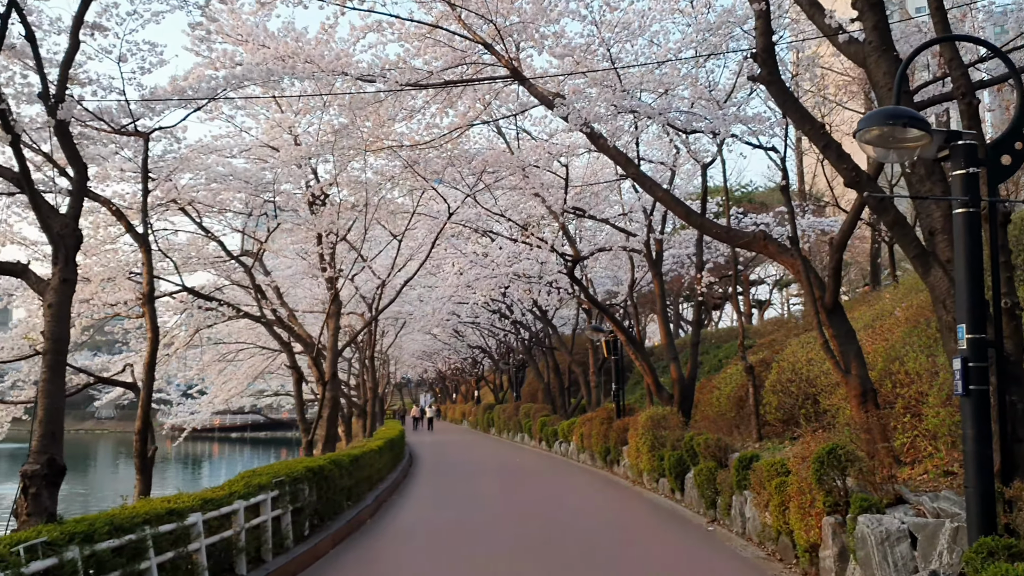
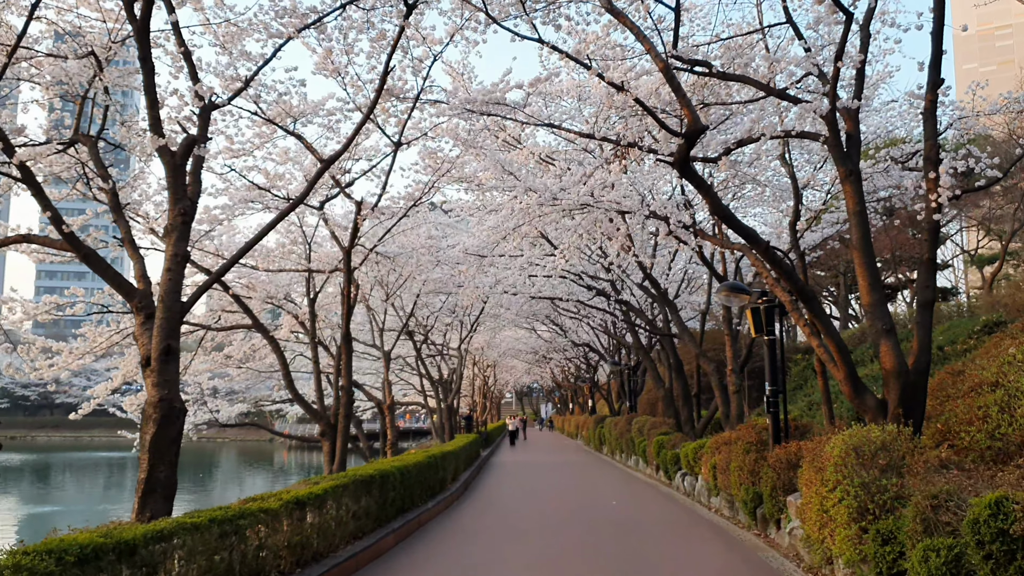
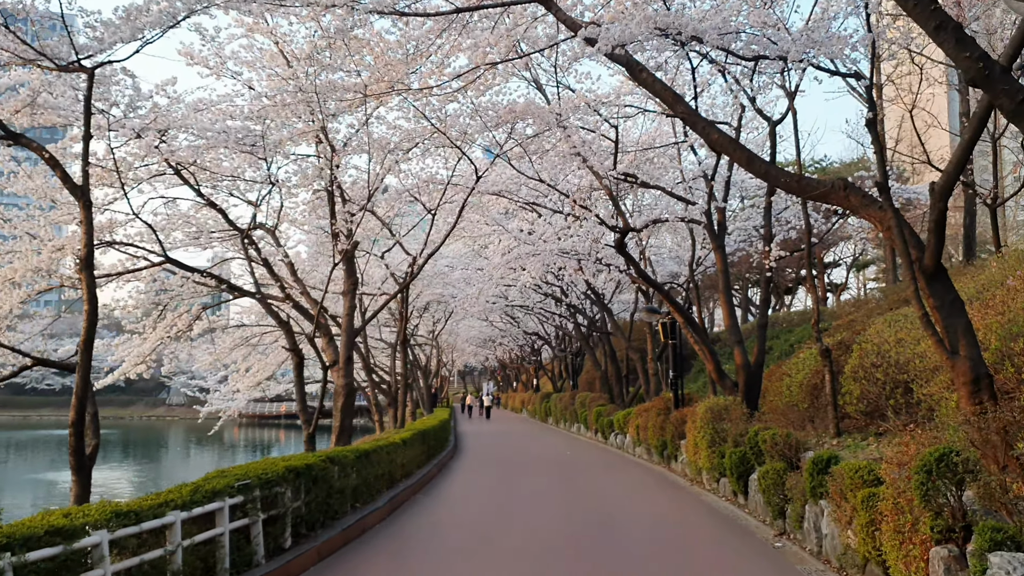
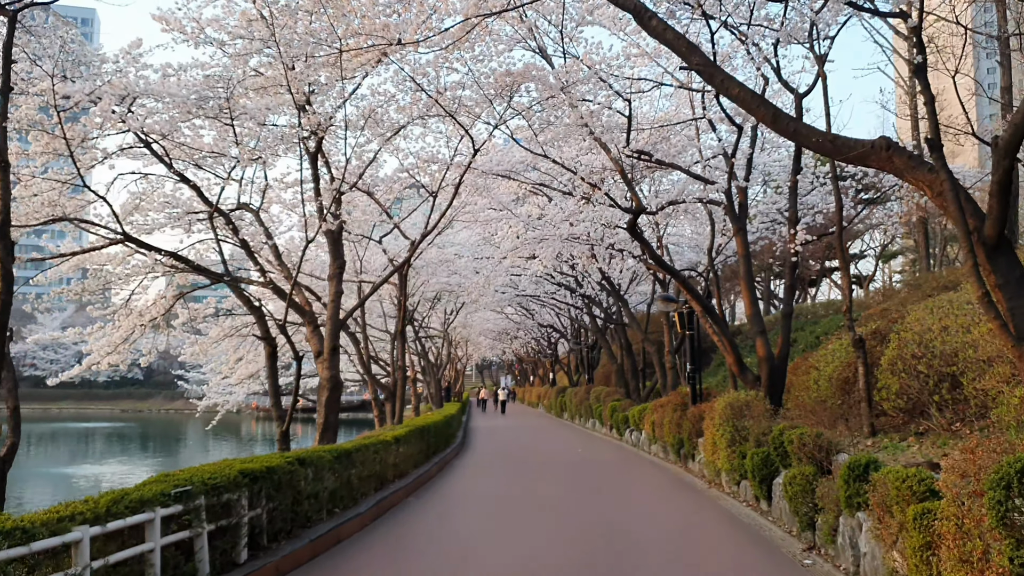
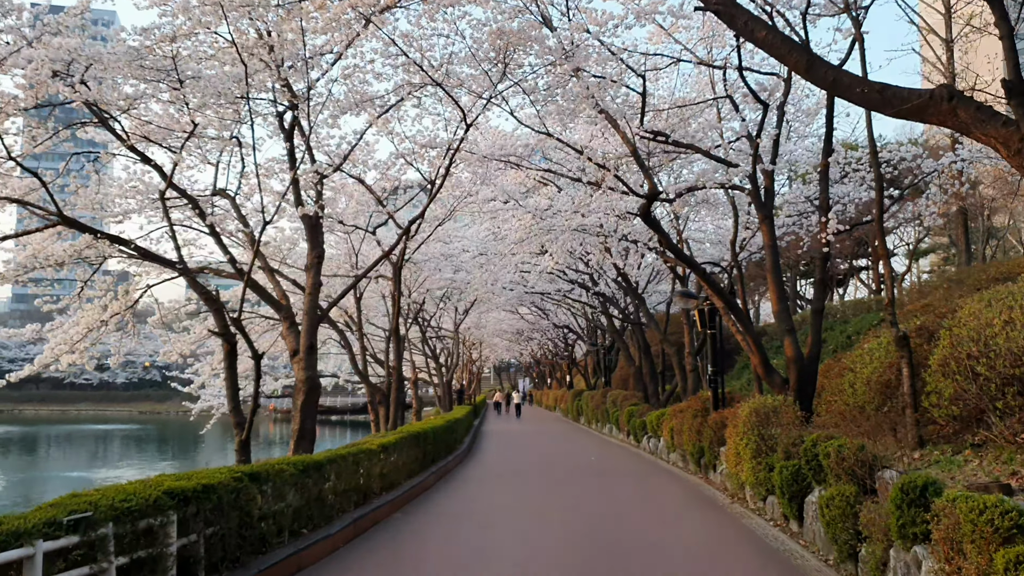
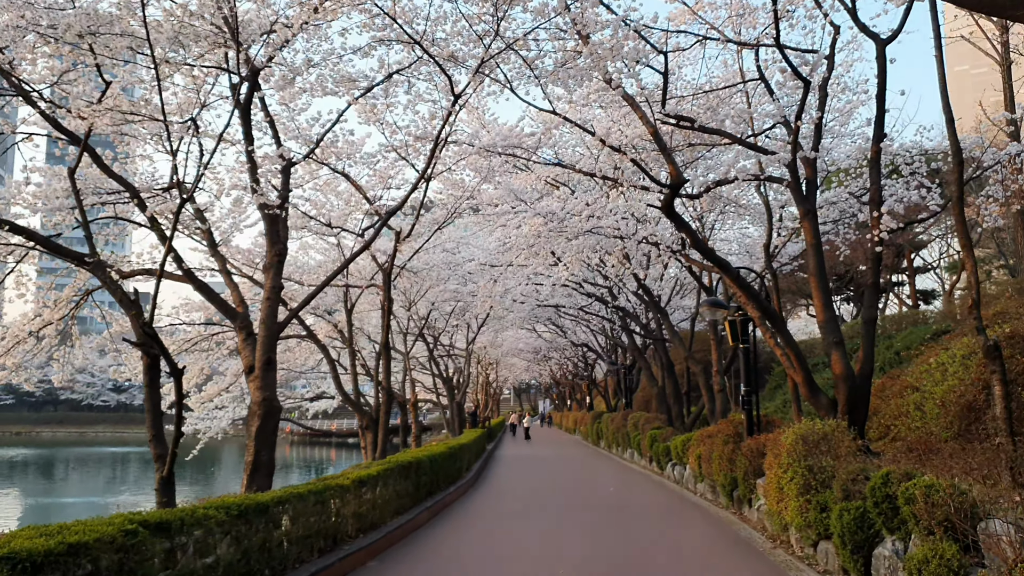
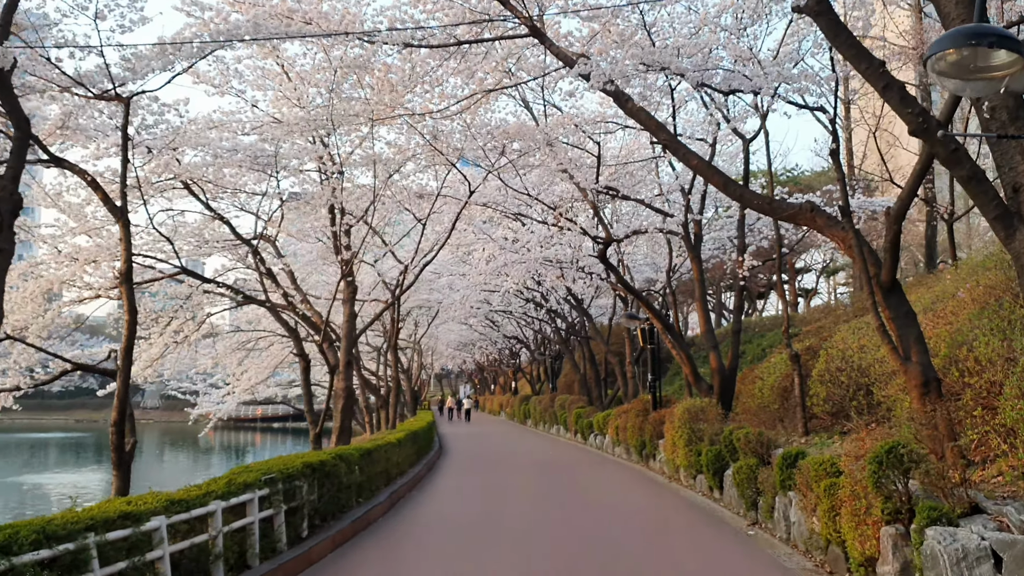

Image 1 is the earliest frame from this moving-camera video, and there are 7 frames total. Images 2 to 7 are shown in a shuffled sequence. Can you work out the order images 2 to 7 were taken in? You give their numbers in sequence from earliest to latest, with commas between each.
7, 3, 4, 5, 6, 2
